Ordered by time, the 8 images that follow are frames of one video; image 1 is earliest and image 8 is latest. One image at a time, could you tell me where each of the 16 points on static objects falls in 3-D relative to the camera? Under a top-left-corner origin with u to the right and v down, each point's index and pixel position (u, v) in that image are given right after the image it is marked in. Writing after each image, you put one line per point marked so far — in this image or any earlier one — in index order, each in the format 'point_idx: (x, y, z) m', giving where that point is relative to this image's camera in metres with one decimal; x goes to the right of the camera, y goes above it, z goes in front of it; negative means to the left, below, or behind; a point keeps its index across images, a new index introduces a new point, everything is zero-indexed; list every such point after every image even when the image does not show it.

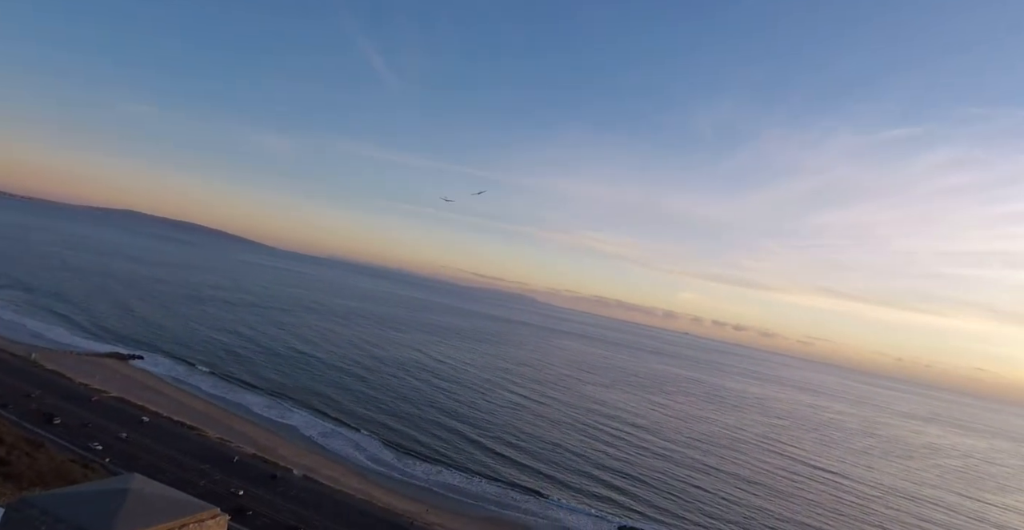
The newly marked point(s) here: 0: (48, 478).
0: (-15.6, -7.1, +19.3) m
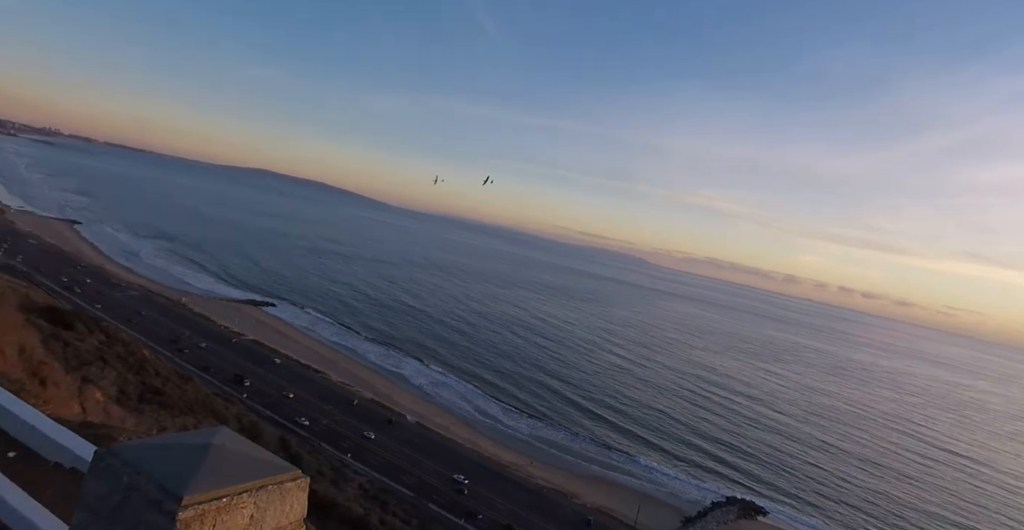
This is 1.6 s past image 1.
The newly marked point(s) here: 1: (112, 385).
0: (-11.9, -5.4, +21.1) m
1: (-12.8, -3.7, +17.9) m
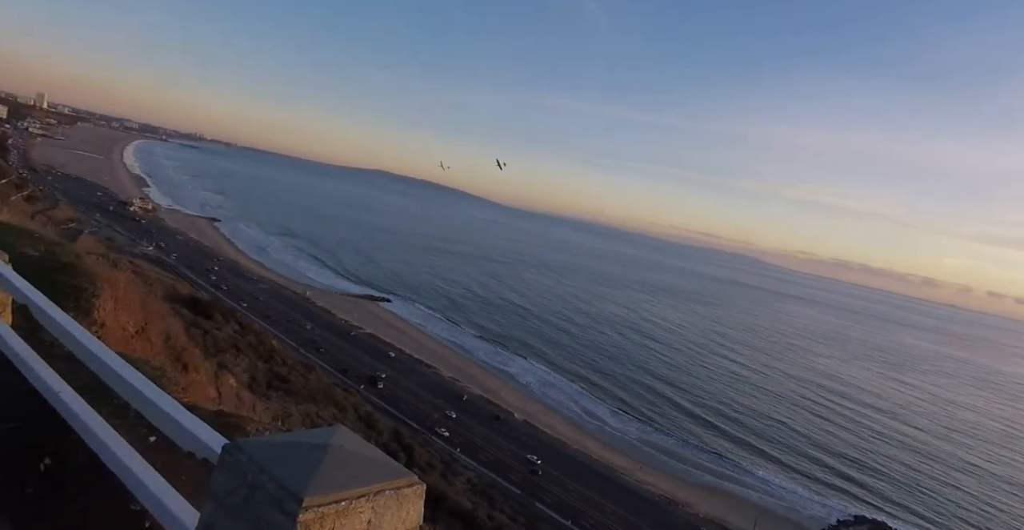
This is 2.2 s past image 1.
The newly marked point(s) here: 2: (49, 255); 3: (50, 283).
0: (-7.7, -5.2, +22.1) m
1: (-9.1, -3.5, +19.1) m
2: (-7.7, +0.2, +9.4) m
3: (-6.9, -0.3, +8.5) m
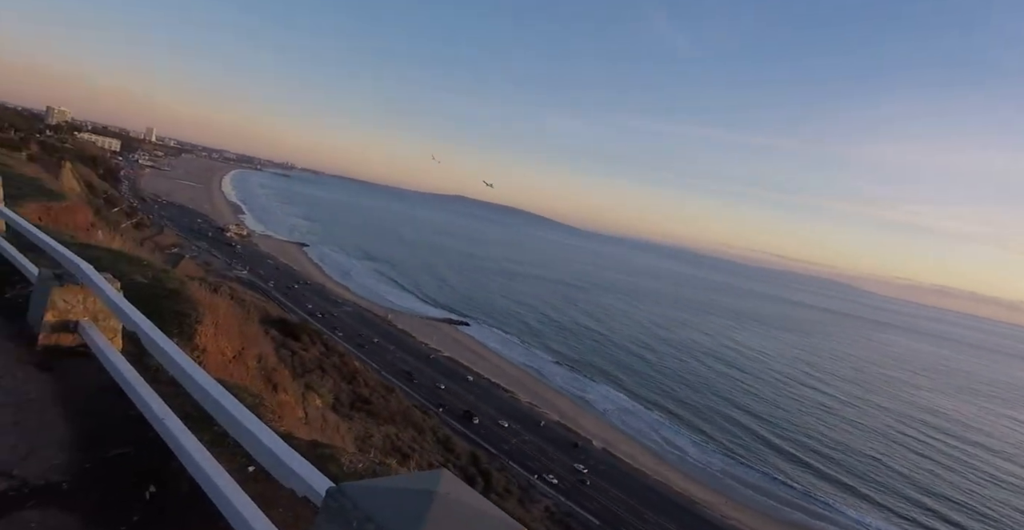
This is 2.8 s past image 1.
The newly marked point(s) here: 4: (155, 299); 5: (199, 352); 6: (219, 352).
0: (-4.6, -6.1, +22.0) m
1: (-6.3, -4.4, +19.2) m
2: (-6.1, -0.3, +9.6) m
3: (-5.4, -0.7, +8.6) m
4: (-5.6, -0.5, +8.9) m
5: (-4.4, -1.2, +8.0) m
6: (-4.5, -1.3, +8.6) m
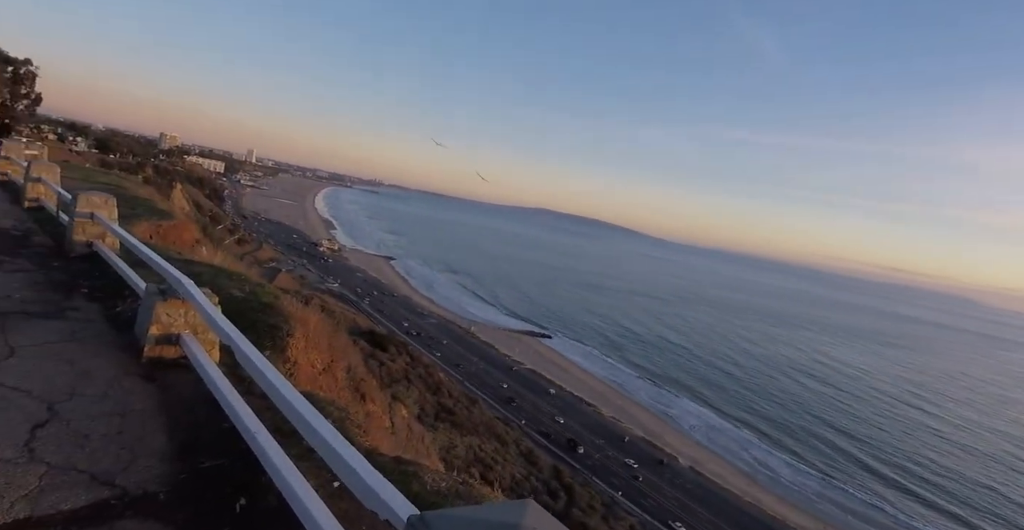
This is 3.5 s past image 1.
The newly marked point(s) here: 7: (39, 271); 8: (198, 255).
0: (-1.3, -6.6, +21.8) m
1: (-3.4, -4.8, +19.4) m
2: (-4.6, -0.5, +10.0) m
3: (-4.1, -0.9, +8.9) m
4: (-4.2, -0.8, +9.1) m
5: (-3.2, -1.4, +8.1) m
6: (-3.2, -1.5, +8.7) m
7: (-5.0, -0.1, +6.0) m
8: (-6.0, +0.2, +10.8) m
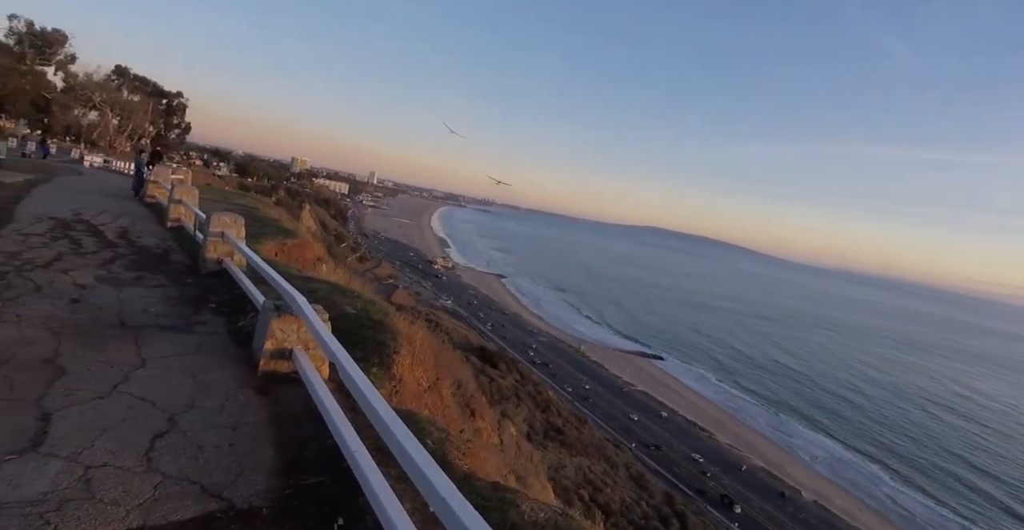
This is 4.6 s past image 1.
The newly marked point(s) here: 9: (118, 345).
0: (+2.8, -7.4, +21.0) m
1: (+0.3, -5.5, +19.1) m
2: (-2.7, -0.9, +10.2) m
3: (-2.4, -1.2, +9.0) m
4: (-2.5, -1.1, +9.3) m
5: (-1.7, -1.7, +8.1) m
6: (-1.5, -1.9, +8.6) m
7: (-3.8, -0.3, +6.4) m
8: (-3.9, -0.1, +11.3) m
9: (-3.3, -0.7, +4.7) m
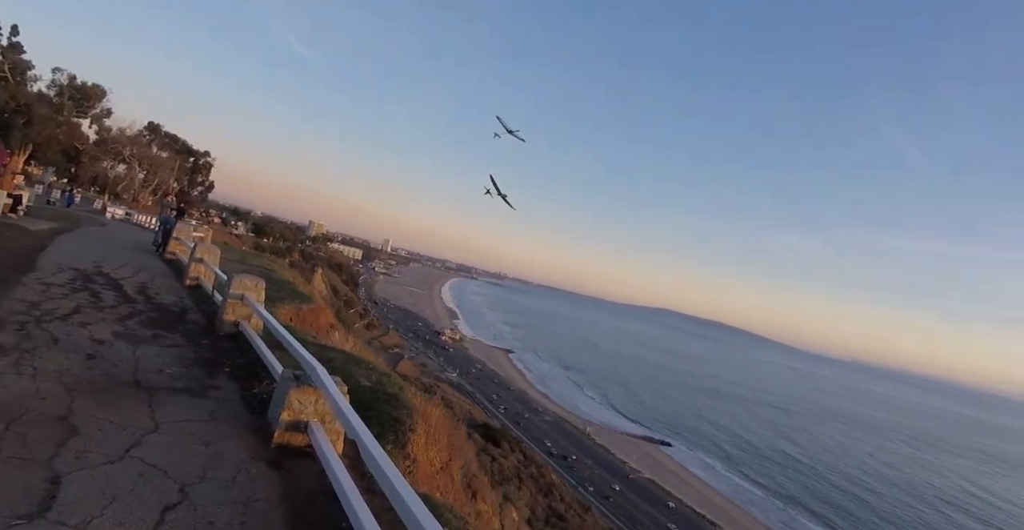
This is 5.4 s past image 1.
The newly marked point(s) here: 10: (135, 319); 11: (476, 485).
0: (+2.8, -10.2, +19.5) m
1: (+0.4, -7.9, +17.9) m
2: (-2.4, -2.0, +9.7) m
3: (-2.1, -2.2, +8.4) m
4: (-2.2, -2.1, +8.8) m
5: (-1.4, -2.6, +7.4) m
6: (-1.2, -2.9, +8.0) m
7: (-3.5, -0.9, +6.0) m
8: (-3.6, -1.4, +10.8) m
9: (-3.0, -1.1, +4.3) m
10: (-4.3, -0.6, +6.4) m
11: (-0.8, -4.7, +11.6) m
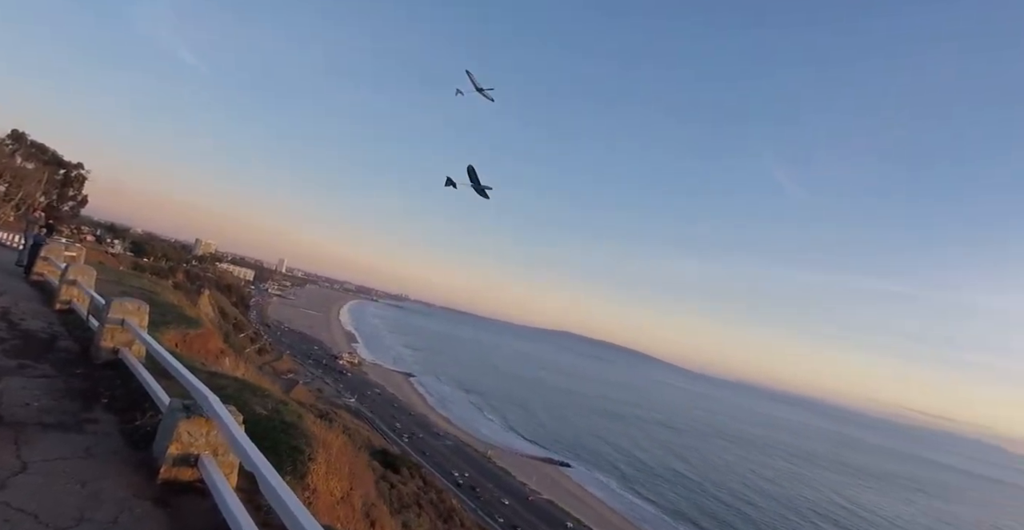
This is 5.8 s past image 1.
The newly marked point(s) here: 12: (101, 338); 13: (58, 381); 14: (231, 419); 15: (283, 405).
0: (-0.7, -11.0, +19.5) m
1: (-2.8, -8.6, +17.5) m
2: (-4.0, -2.4, +9.3) m
3: (-3.5, -2.6, +8.0) m
4: (-3.7, -2.5, +8.4) m
5: (-2.7, -2.9, +7.2) m
6: (-2.6, -3.2, +7.7) m
7: (-4.5, -1.1, +5.5) m
8: (-5.4, -1.8, +10.2) m
9: (-3.6, -1.3, +3.9) m
10: (-5.4, -0.8, +5.7) m
11: (-2.8, -5.2, +11.3) m
12: (-4.5, -0.8, +6.1) m
13: (-4.4, -1.1, +5.4) m
14: (-2.0, -1.1, +4.1) m
15: (-4.2, -2.5, +10.1) m
